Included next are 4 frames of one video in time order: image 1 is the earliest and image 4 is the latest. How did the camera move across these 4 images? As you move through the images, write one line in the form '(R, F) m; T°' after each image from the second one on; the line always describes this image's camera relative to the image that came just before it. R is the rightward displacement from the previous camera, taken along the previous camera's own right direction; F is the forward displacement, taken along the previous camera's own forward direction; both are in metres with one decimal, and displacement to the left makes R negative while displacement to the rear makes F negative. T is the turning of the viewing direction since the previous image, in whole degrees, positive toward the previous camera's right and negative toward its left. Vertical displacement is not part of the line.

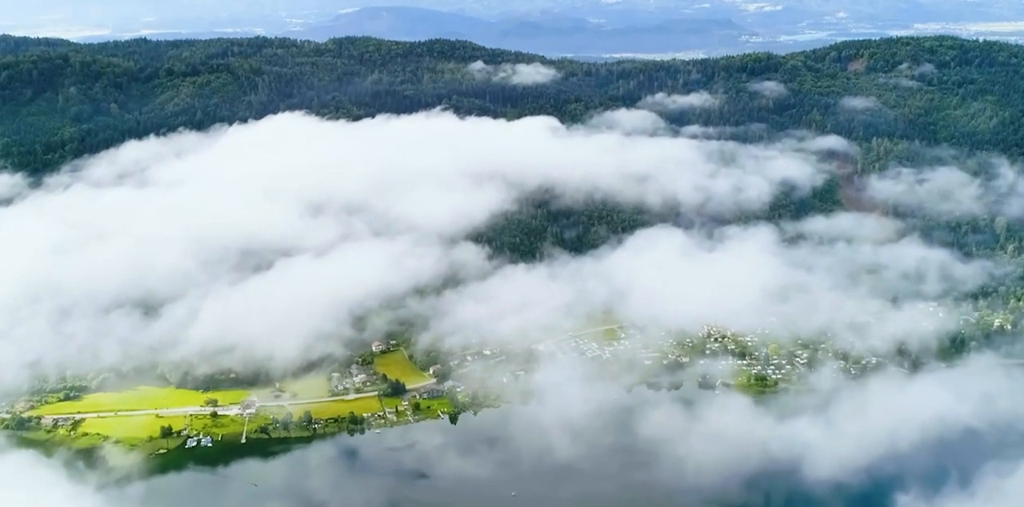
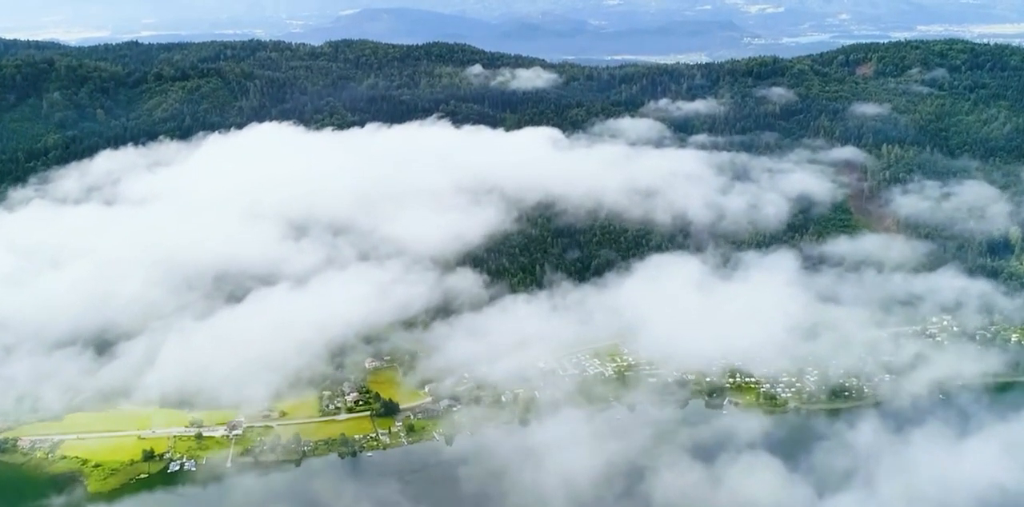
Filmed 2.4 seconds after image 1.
(+0.3, +7.3) m; 0°
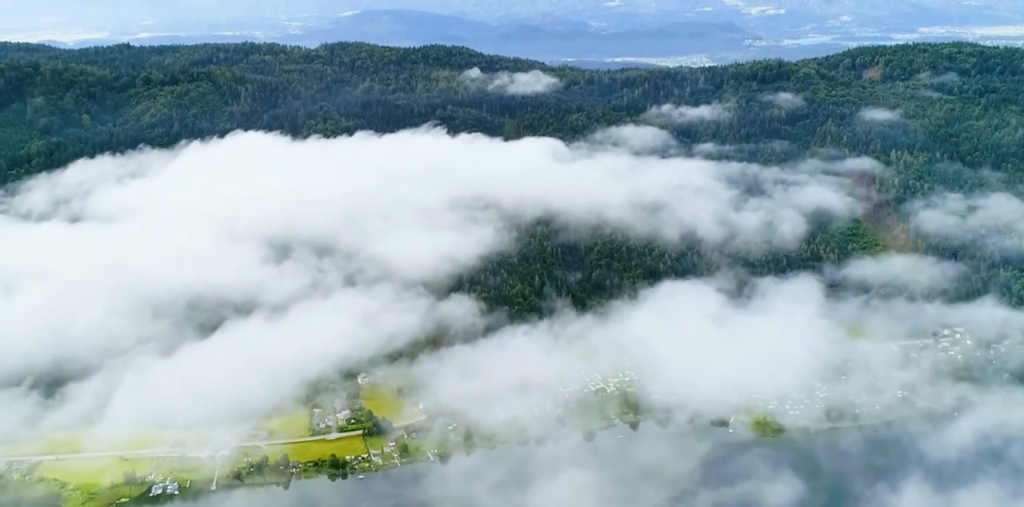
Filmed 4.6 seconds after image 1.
(+0.2, +6.5) m; 0°
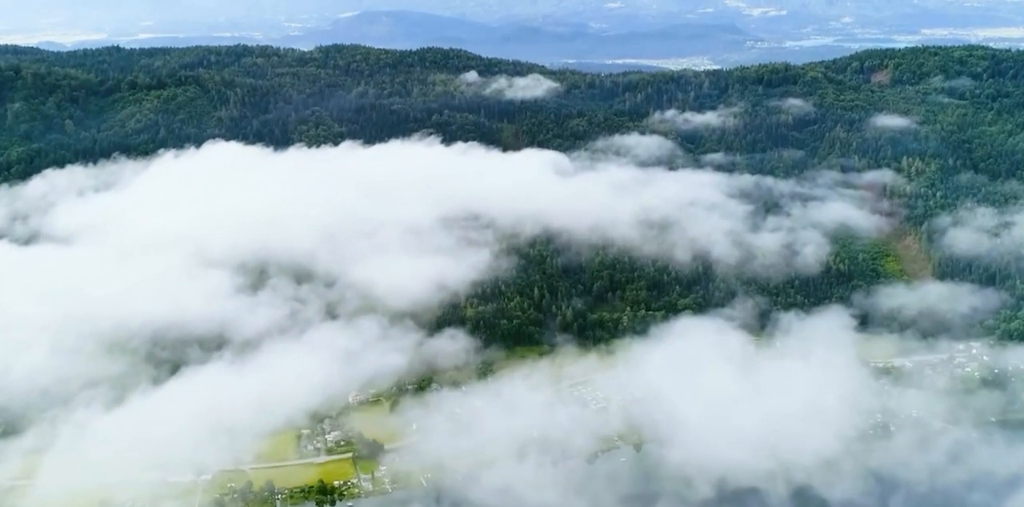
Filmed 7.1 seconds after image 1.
(+0.3, +7.6) m; 0°
